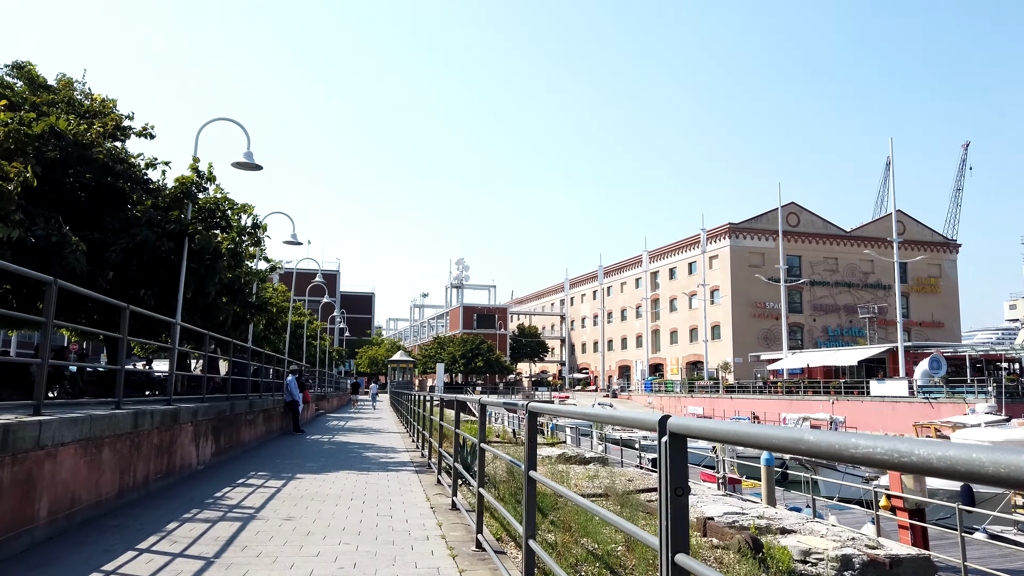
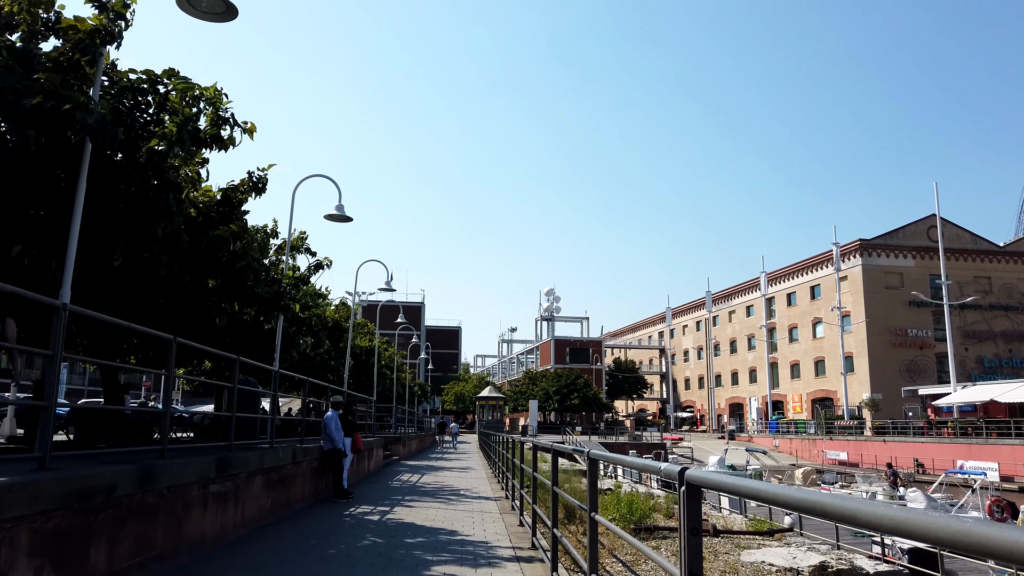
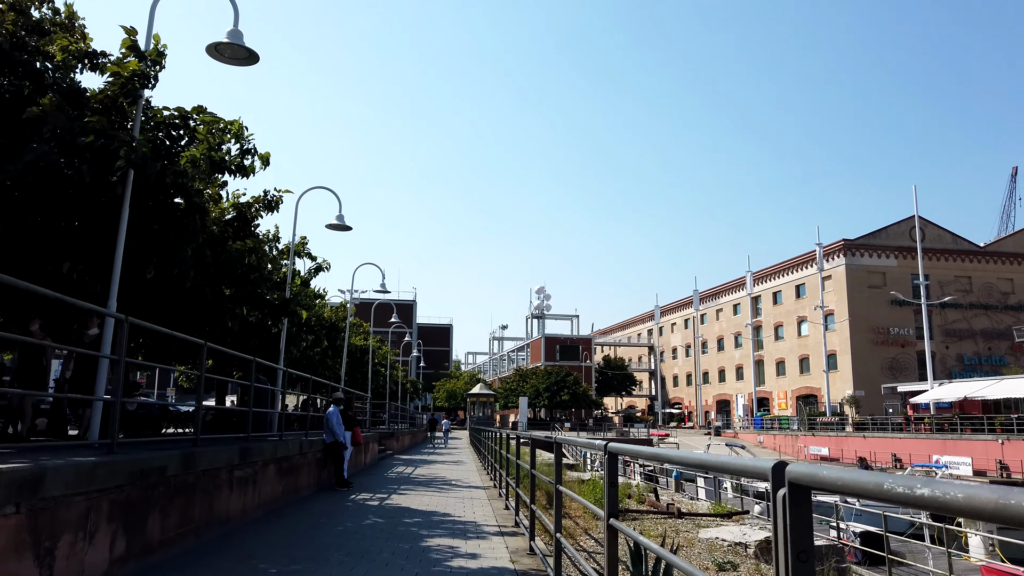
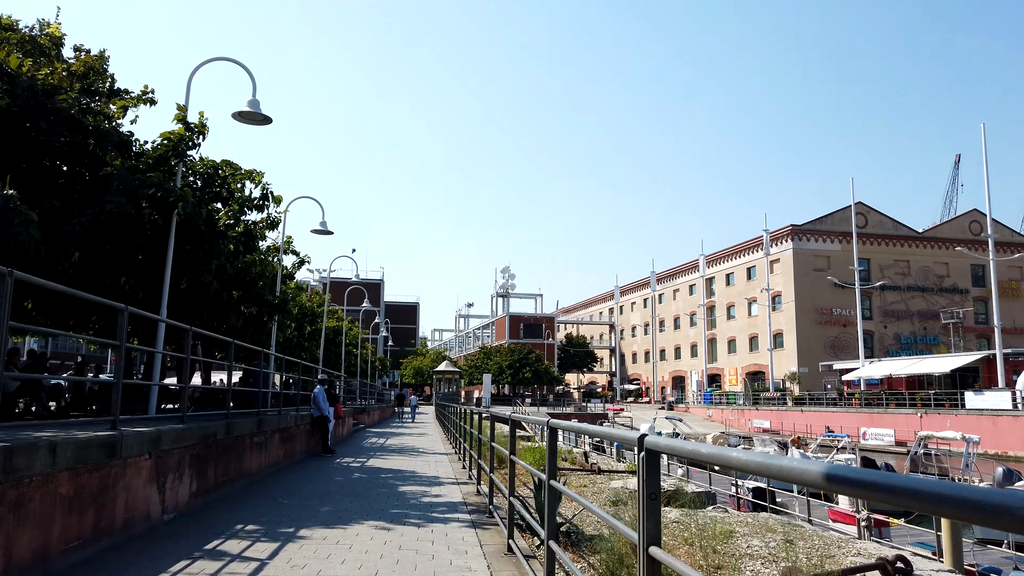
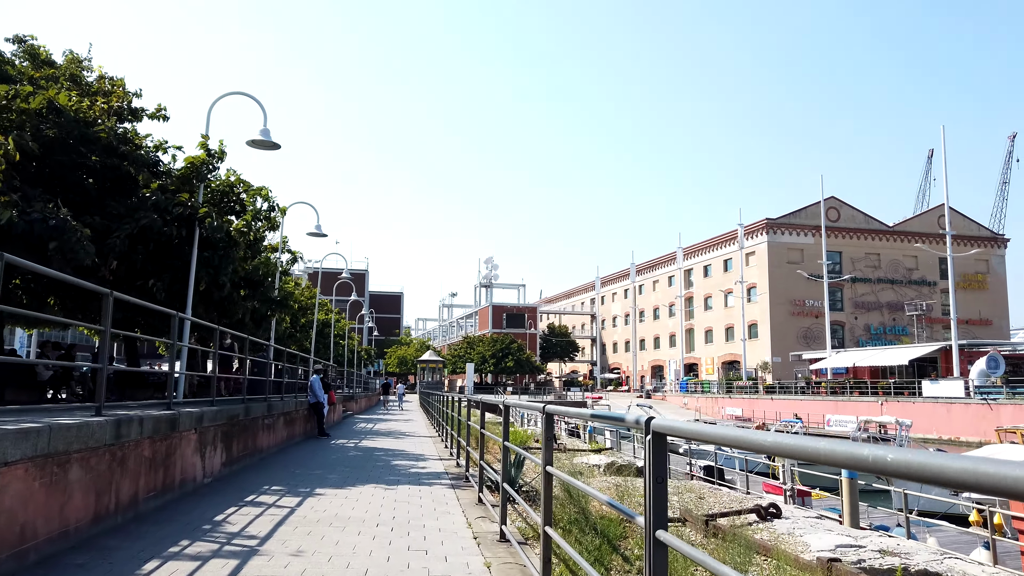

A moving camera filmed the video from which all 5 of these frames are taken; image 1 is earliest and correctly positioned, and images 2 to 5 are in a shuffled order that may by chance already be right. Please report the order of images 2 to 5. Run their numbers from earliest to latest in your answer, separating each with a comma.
5, 4, 3, 2
